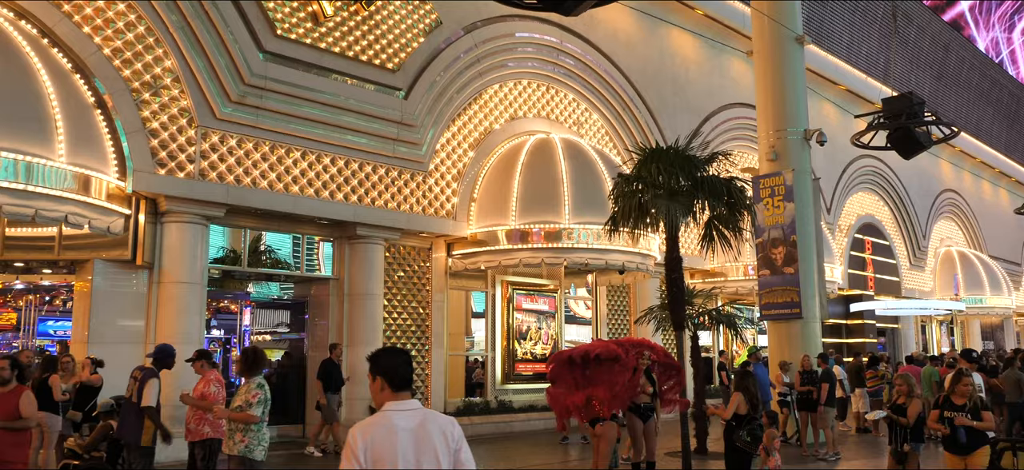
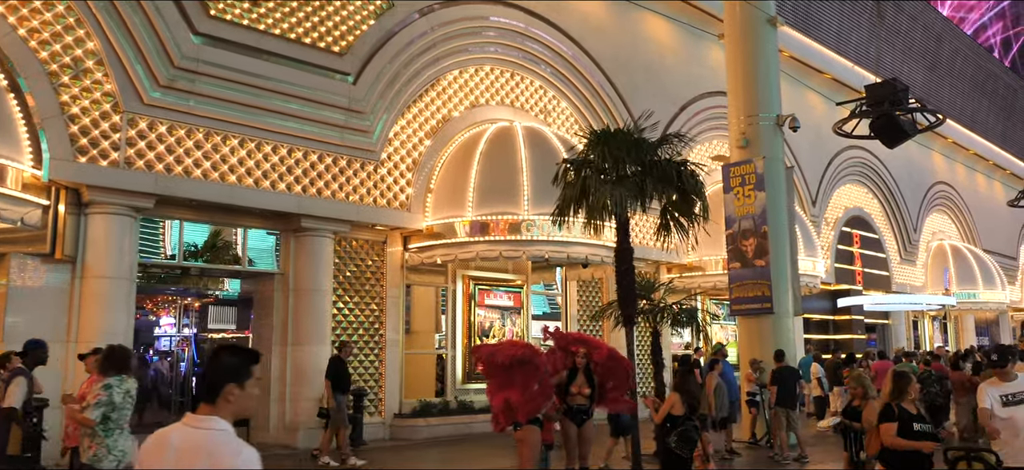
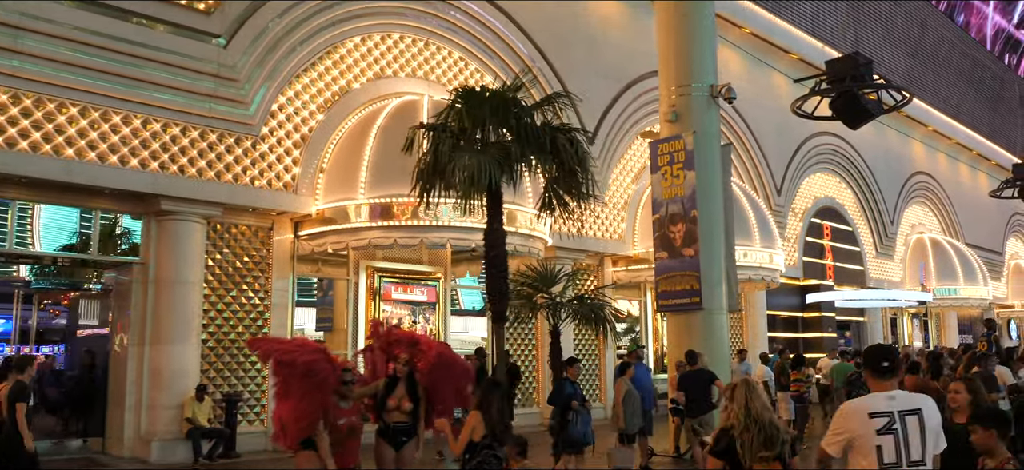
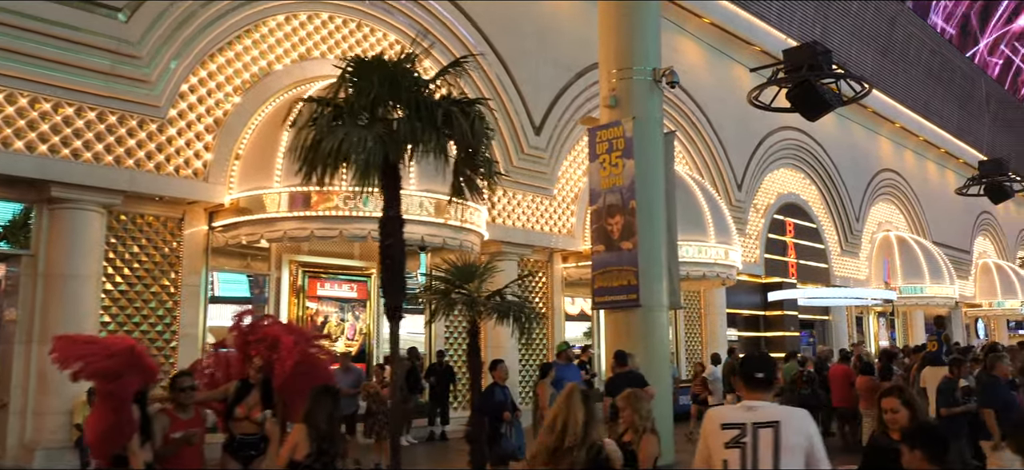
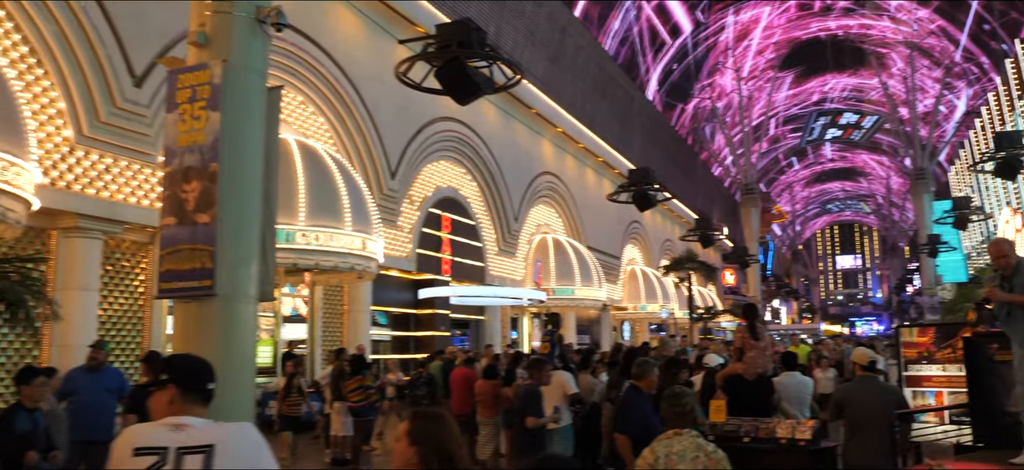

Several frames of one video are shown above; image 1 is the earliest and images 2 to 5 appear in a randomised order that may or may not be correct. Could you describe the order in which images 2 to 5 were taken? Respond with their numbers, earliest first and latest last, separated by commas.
2, 3, 4, 5
